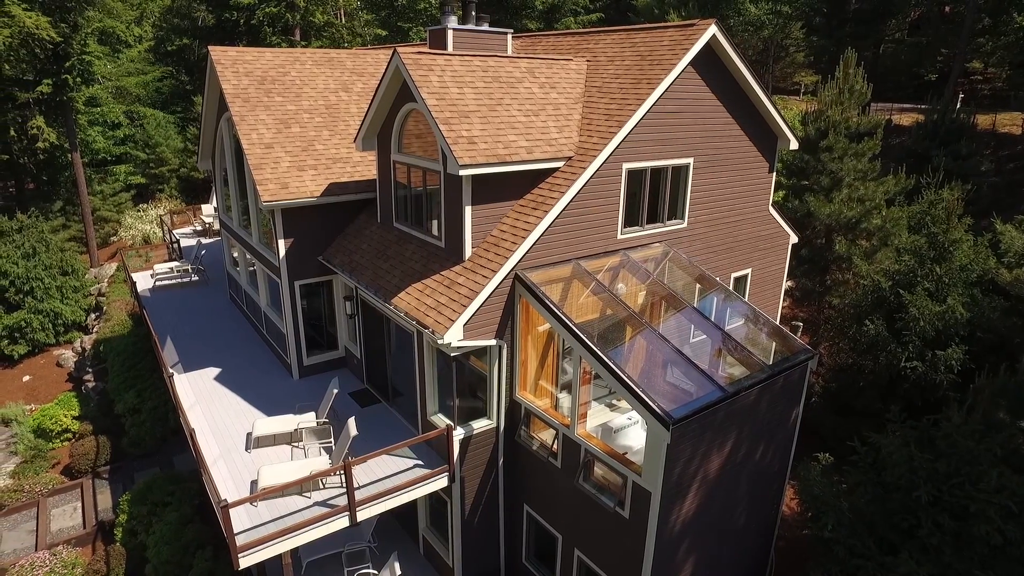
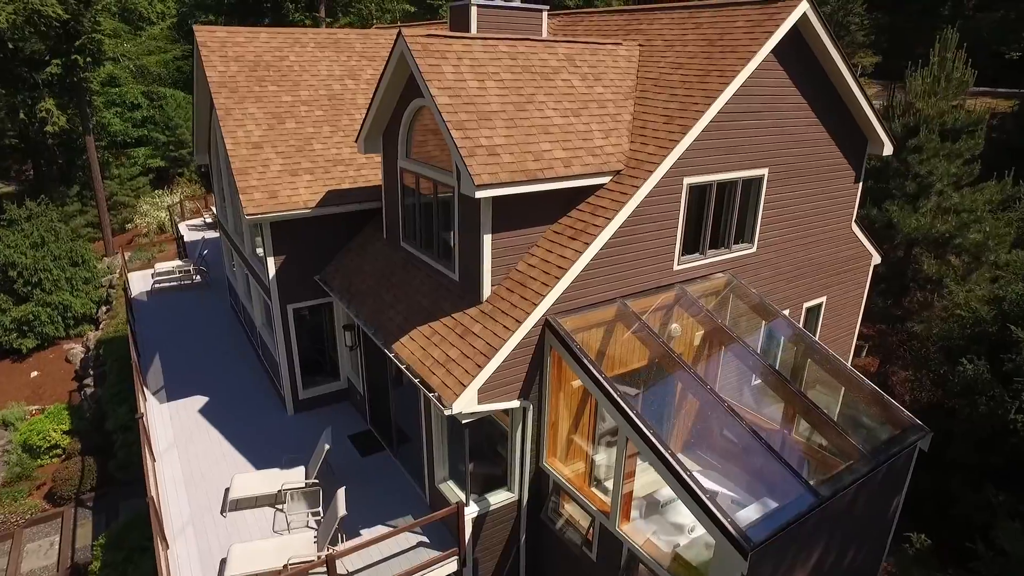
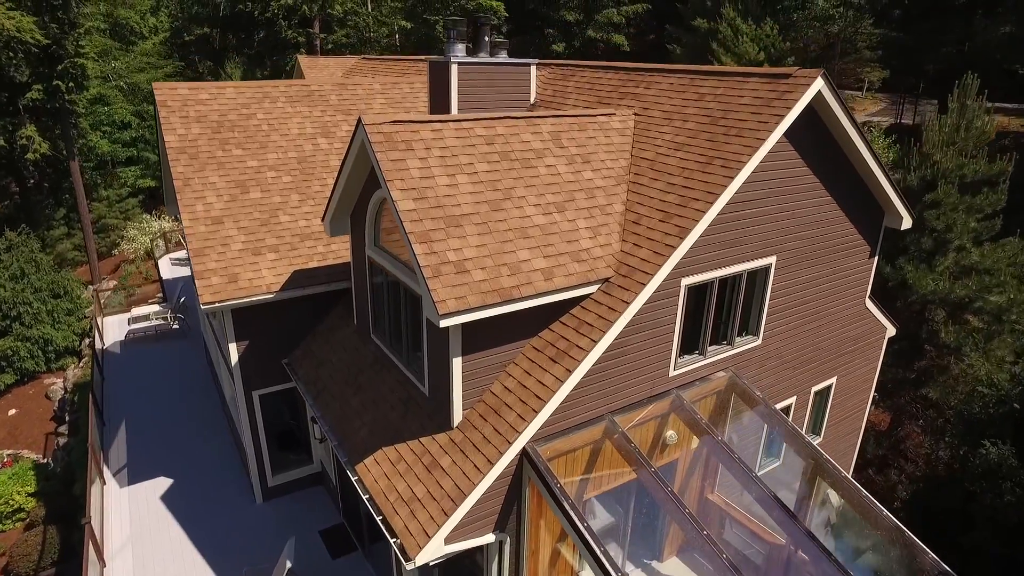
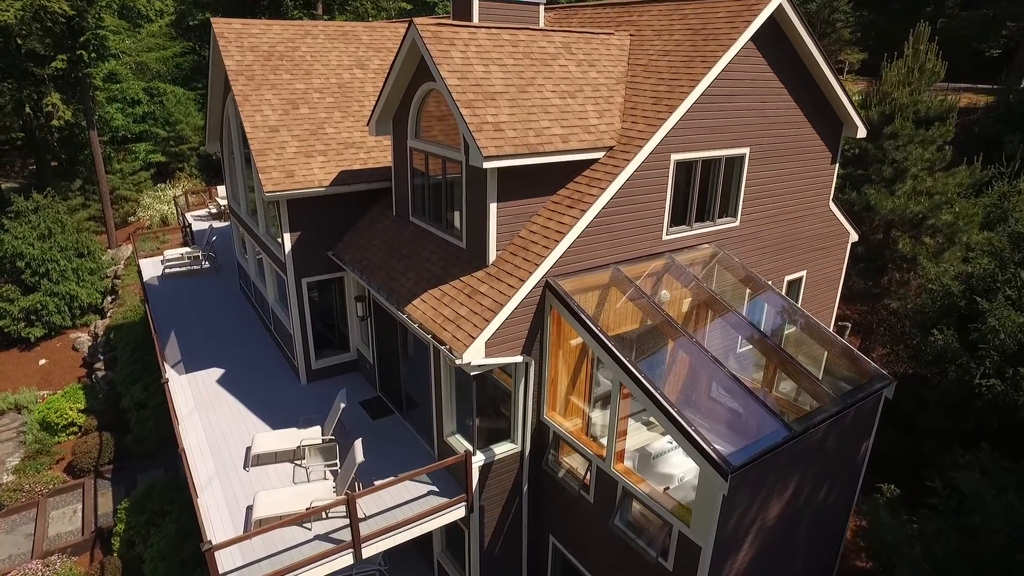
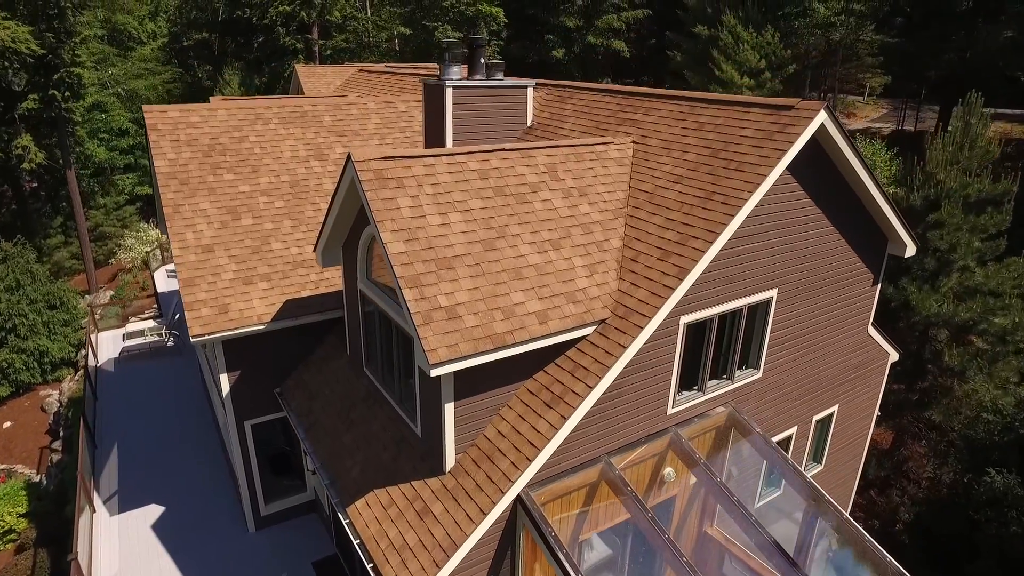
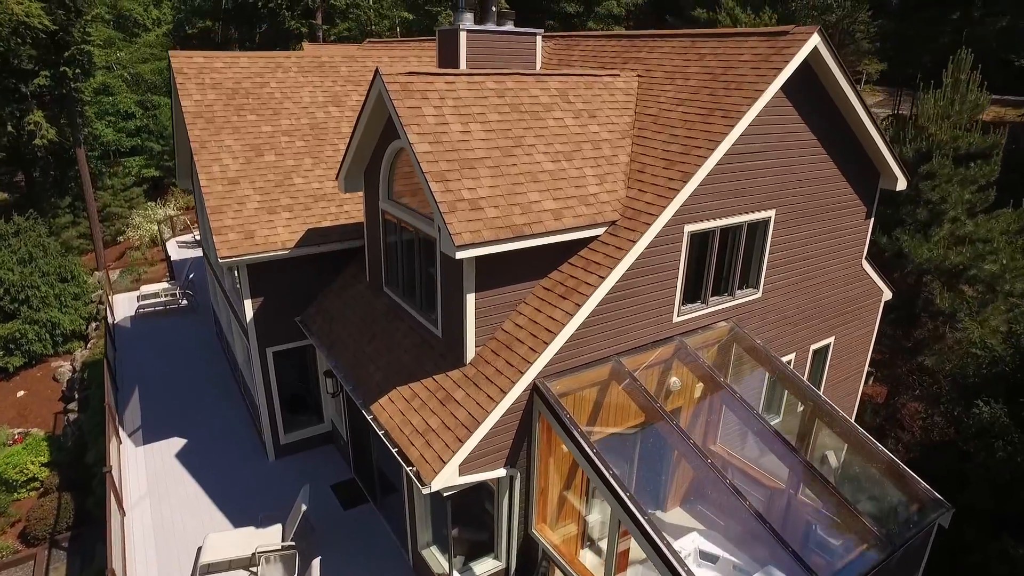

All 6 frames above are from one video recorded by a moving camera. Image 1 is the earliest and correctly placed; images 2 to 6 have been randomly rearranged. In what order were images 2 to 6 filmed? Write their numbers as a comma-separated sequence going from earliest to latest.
4, 2, 6, 3, 5
